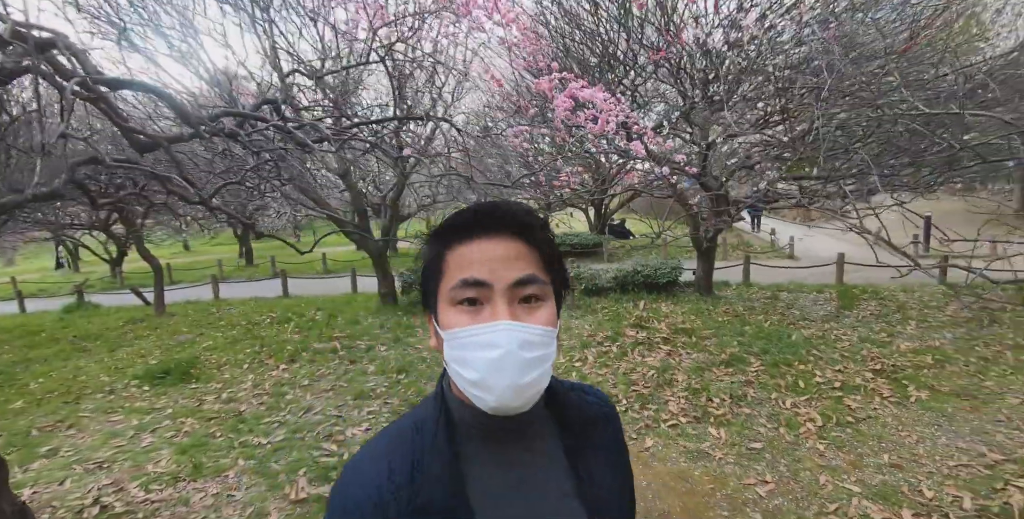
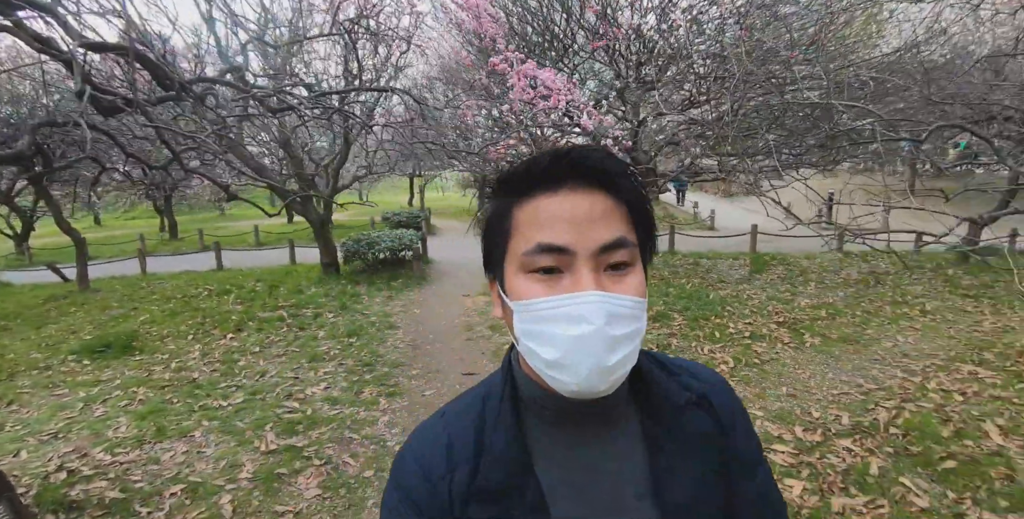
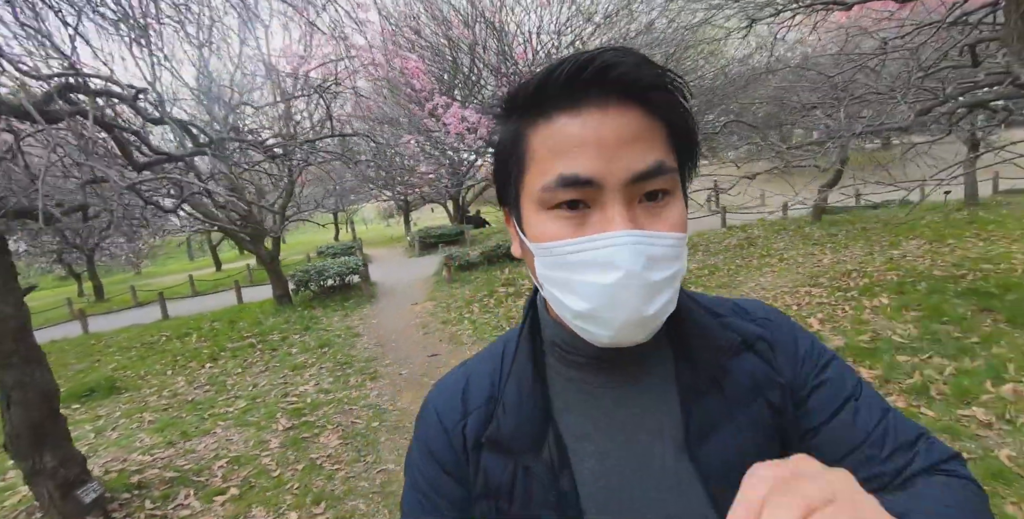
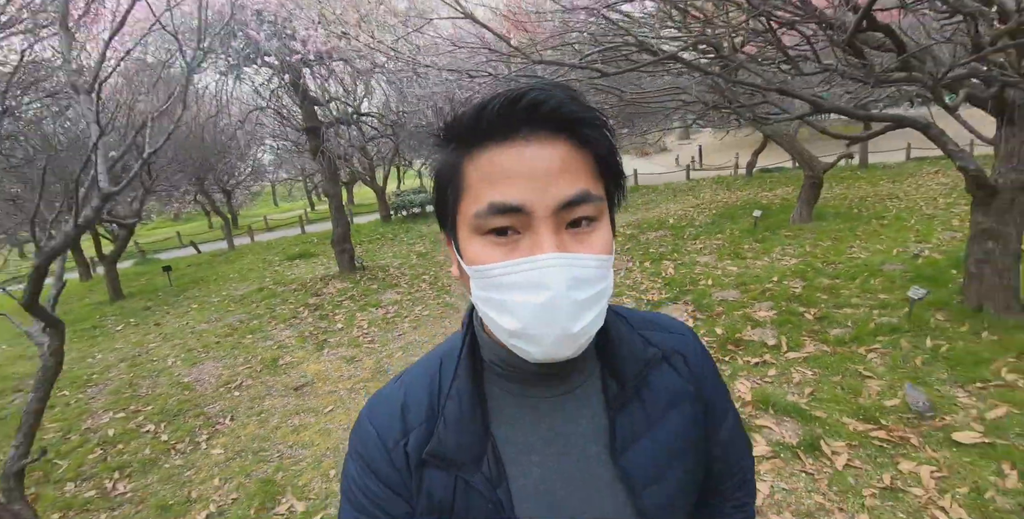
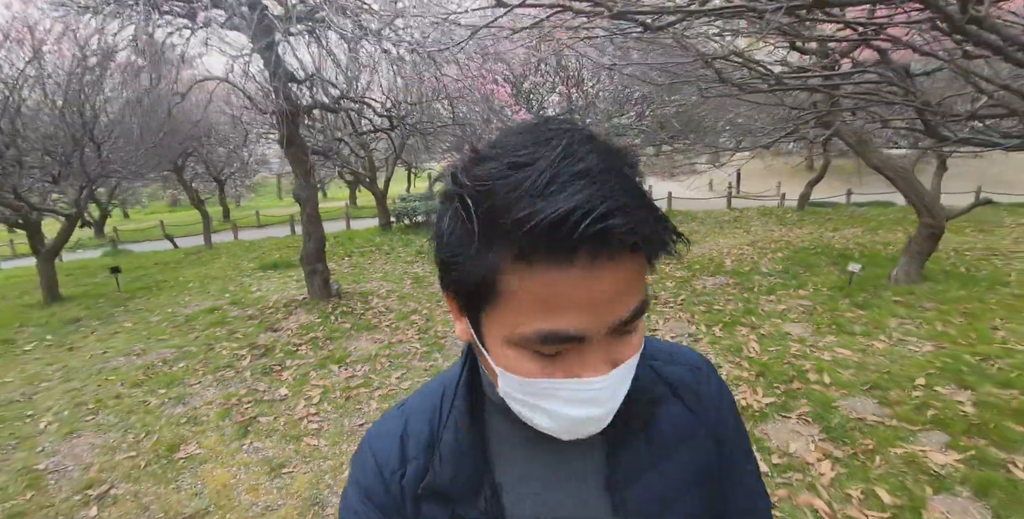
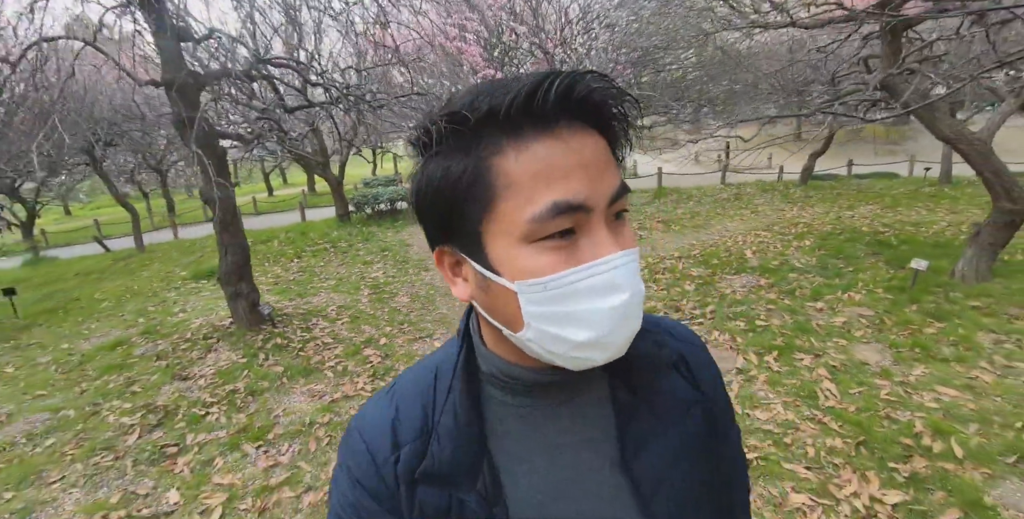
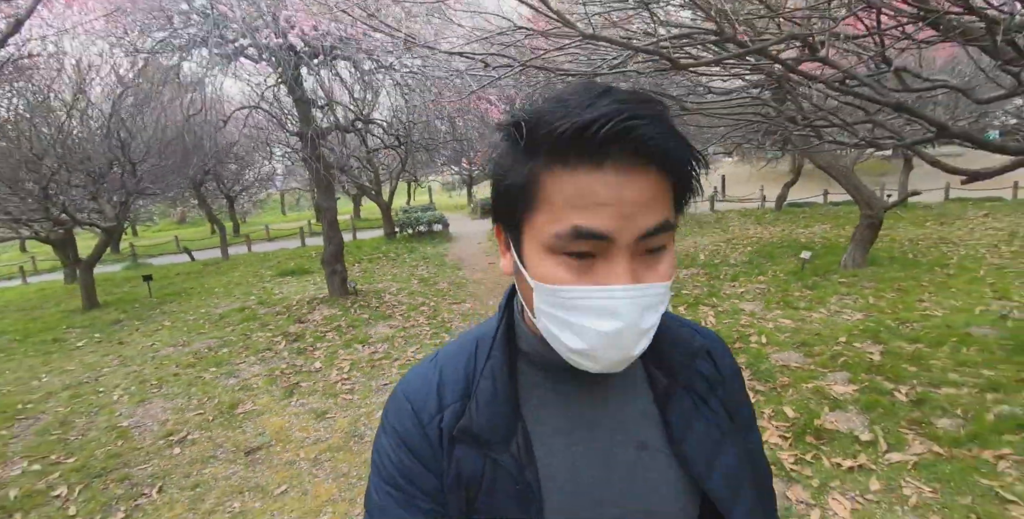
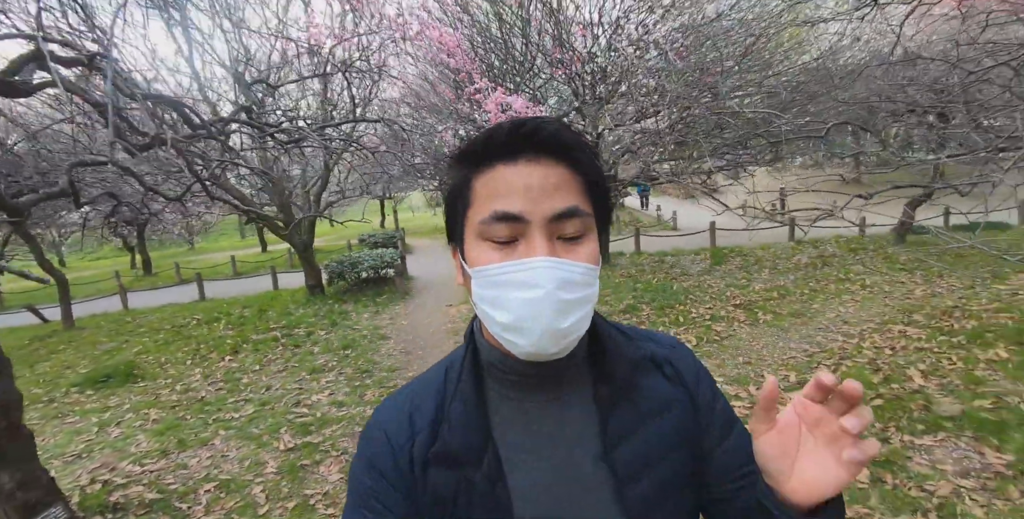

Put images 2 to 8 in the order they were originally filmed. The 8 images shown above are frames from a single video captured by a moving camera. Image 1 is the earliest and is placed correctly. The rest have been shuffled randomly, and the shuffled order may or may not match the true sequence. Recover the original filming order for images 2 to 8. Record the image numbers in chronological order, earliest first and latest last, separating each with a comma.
2, 8, 3, 6, 5, 7, 4
